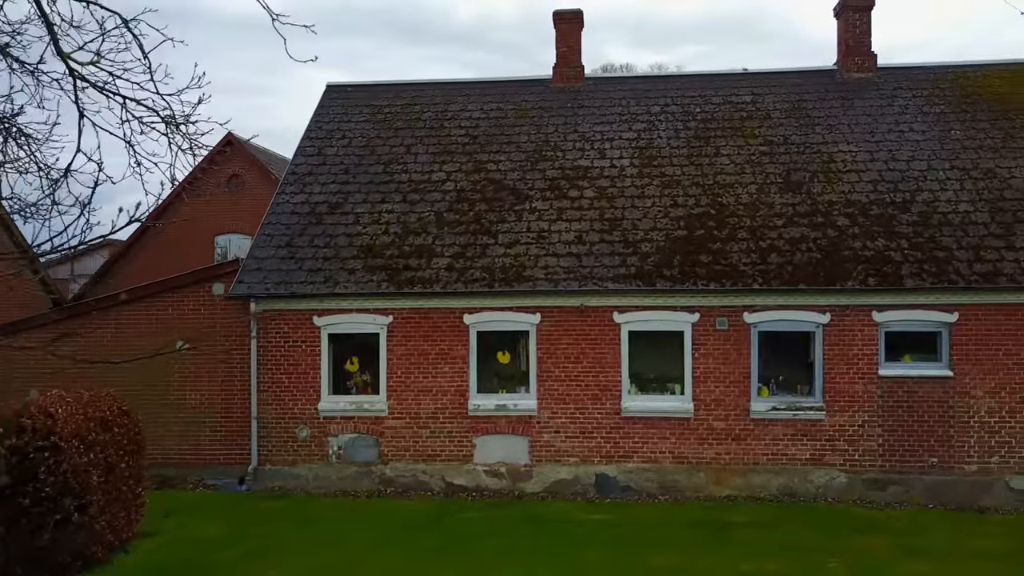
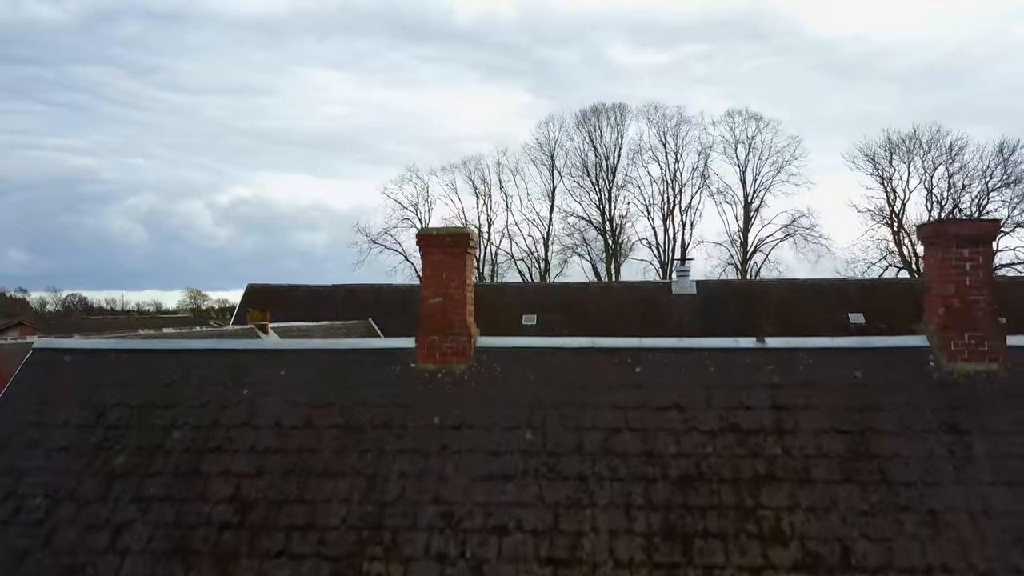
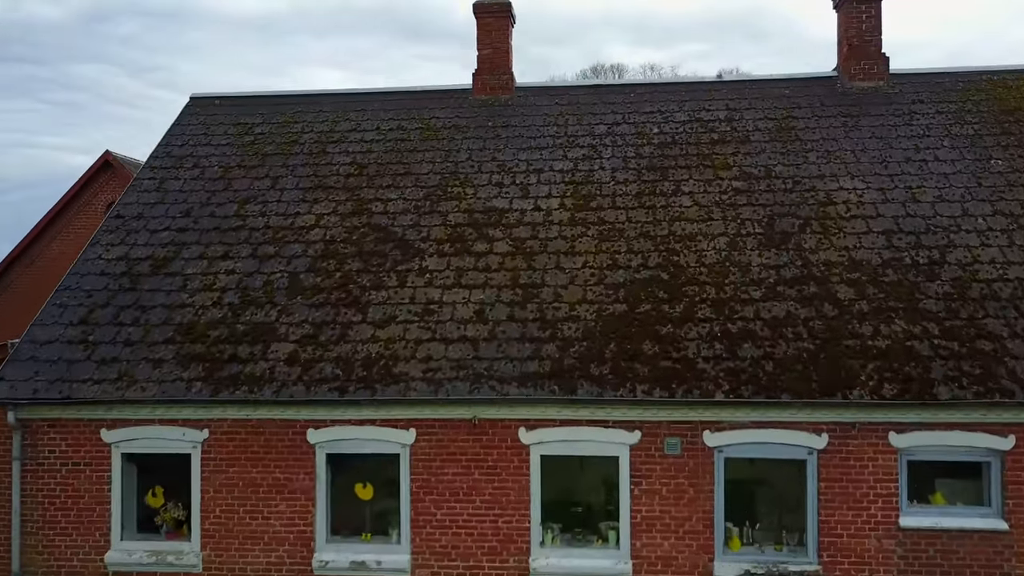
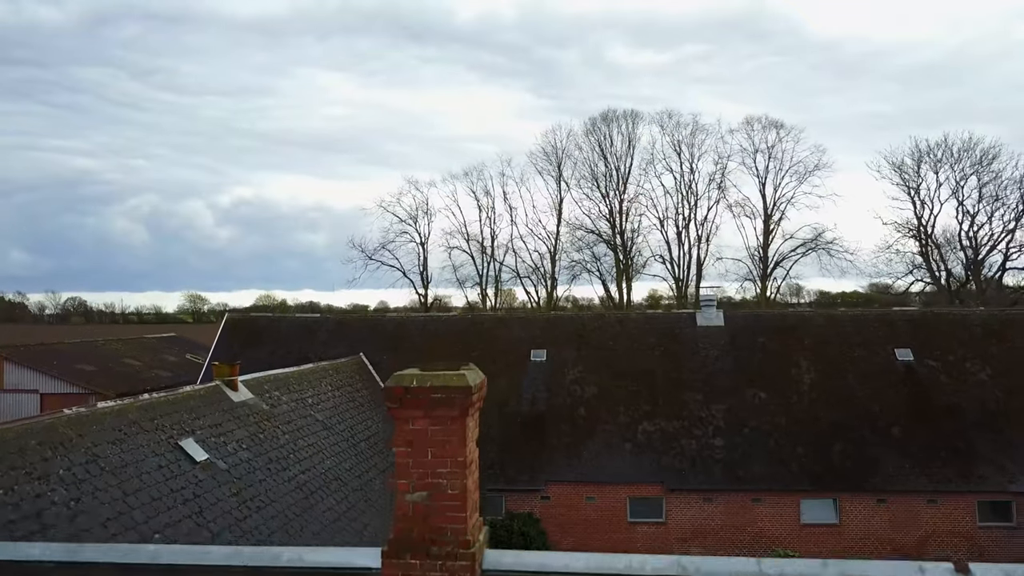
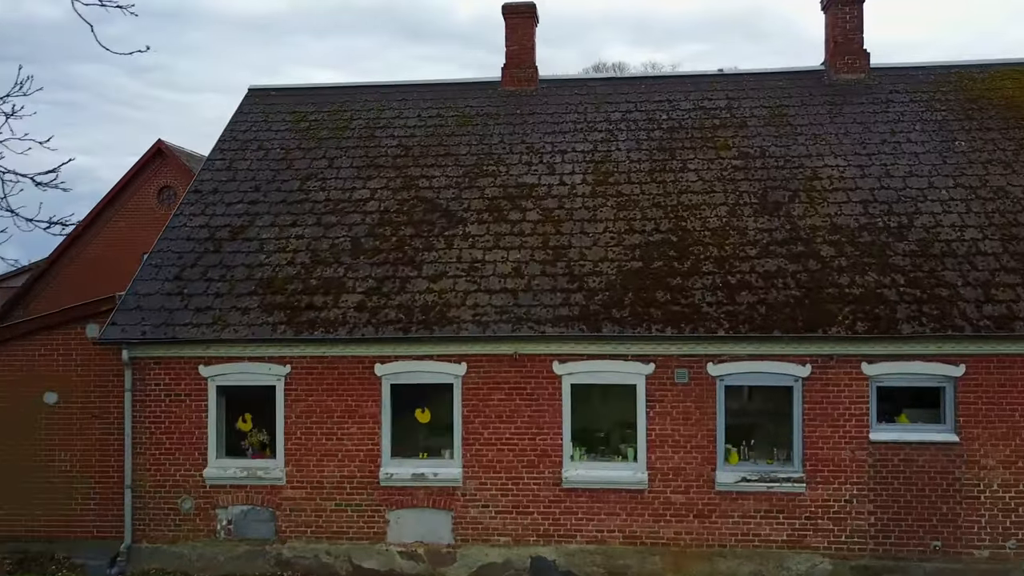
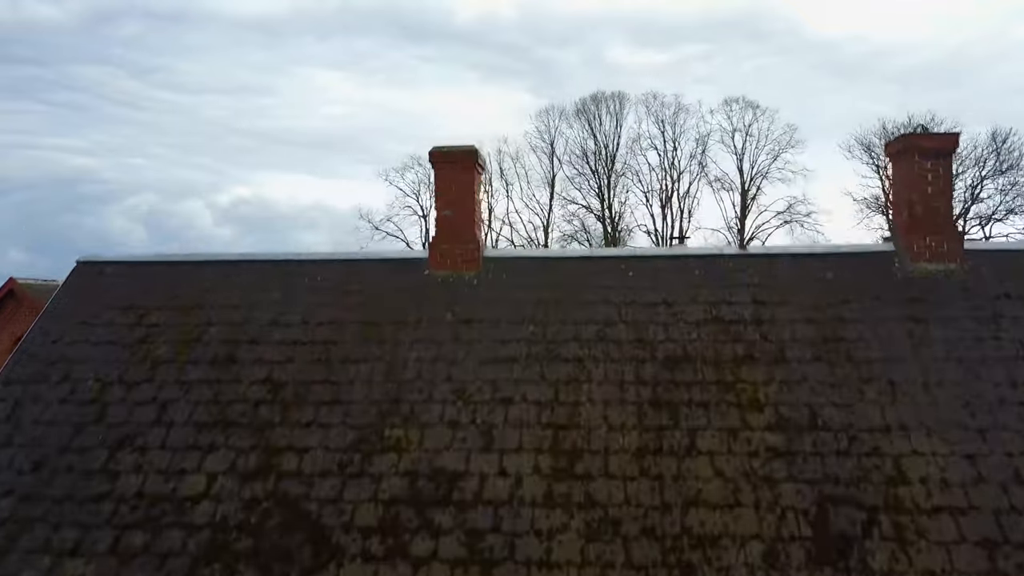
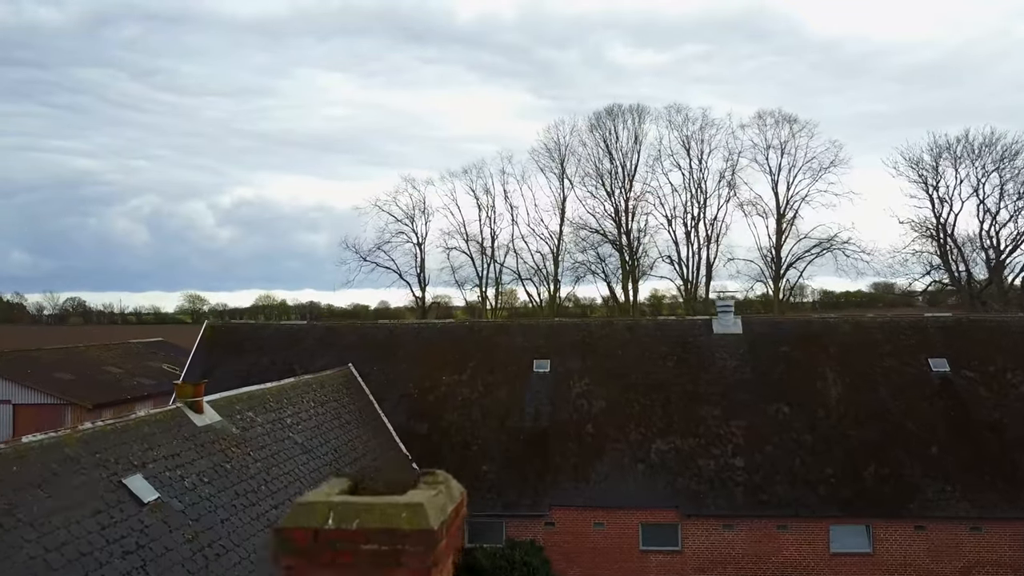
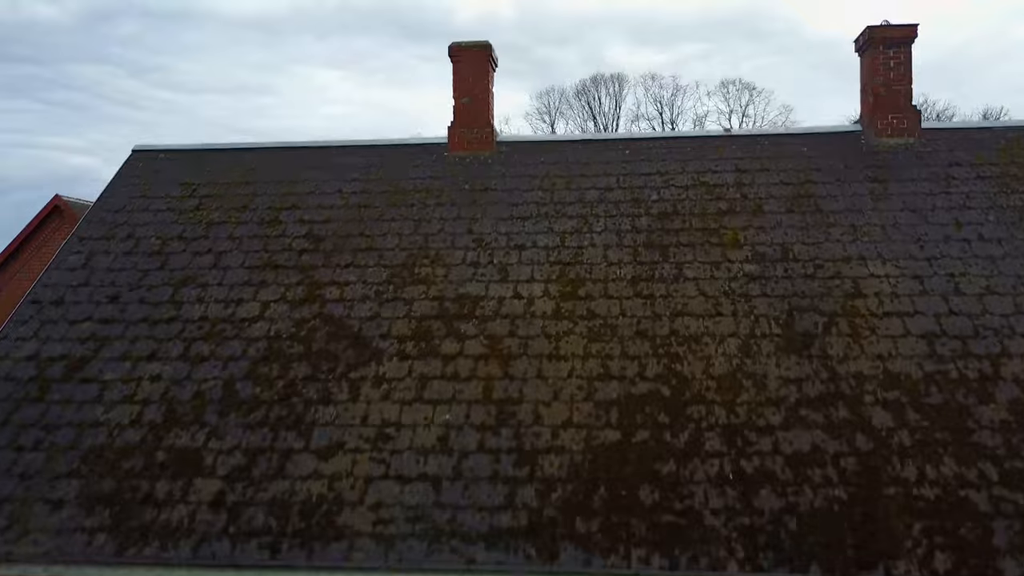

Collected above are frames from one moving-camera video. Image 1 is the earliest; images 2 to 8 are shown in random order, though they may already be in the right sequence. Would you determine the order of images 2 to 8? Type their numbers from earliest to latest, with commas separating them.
5, 3, 8, 6, 2, 4, 7
